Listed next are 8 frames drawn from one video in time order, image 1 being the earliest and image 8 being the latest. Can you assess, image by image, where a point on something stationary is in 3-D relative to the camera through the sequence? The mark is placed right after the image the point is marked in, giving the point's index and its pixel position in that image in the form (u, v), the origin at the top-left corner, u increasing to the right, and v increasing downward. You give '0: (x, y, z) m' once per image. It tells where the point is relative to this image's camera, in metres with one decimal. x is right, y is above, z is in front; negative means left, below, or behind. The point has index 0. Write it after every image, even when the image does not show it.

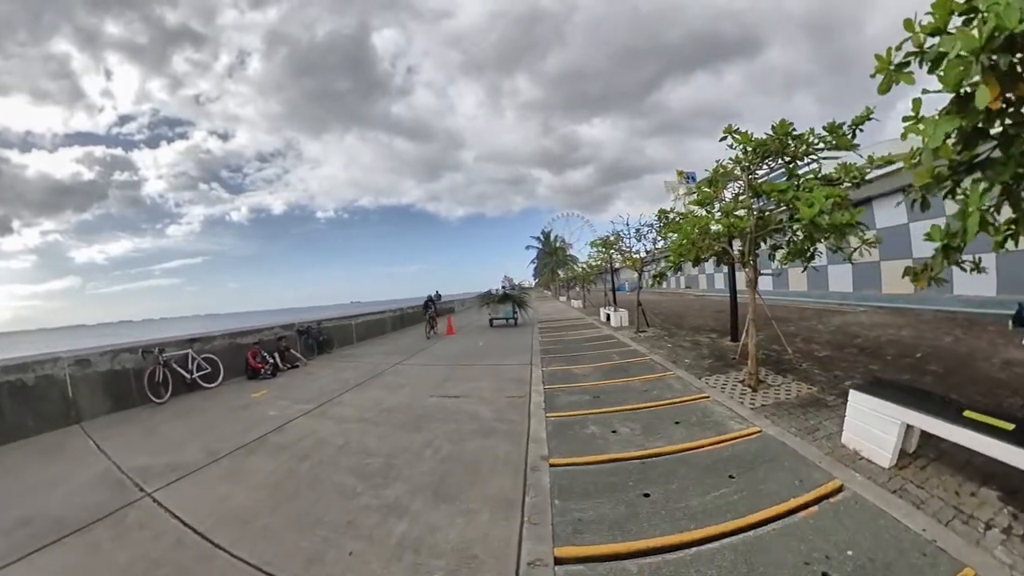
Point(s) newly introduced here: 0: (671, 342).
0: (+4.1, -1.4, +8.2) m
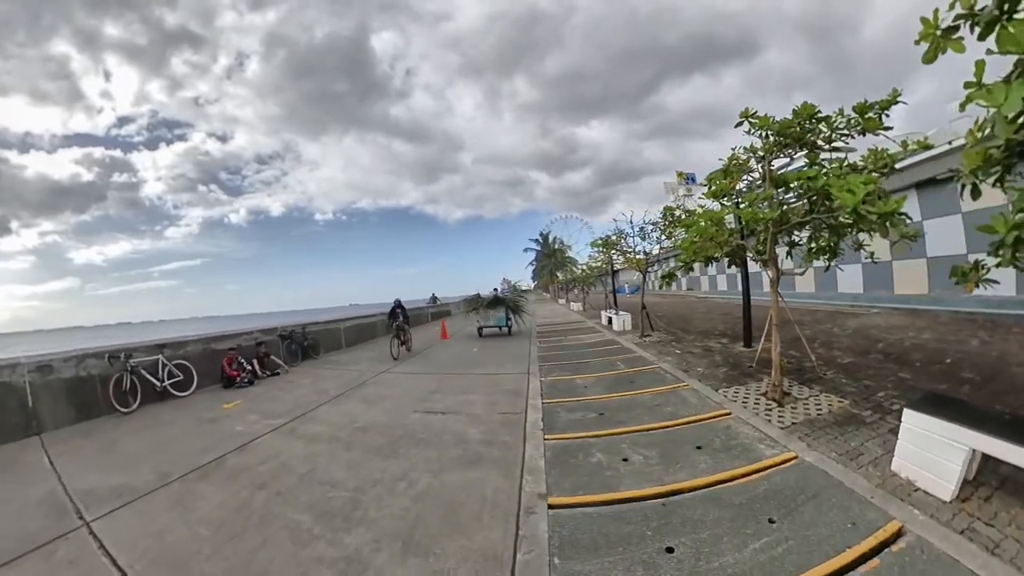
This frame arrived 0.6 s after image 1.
0: (+4.0, -1.4, +7.6) m
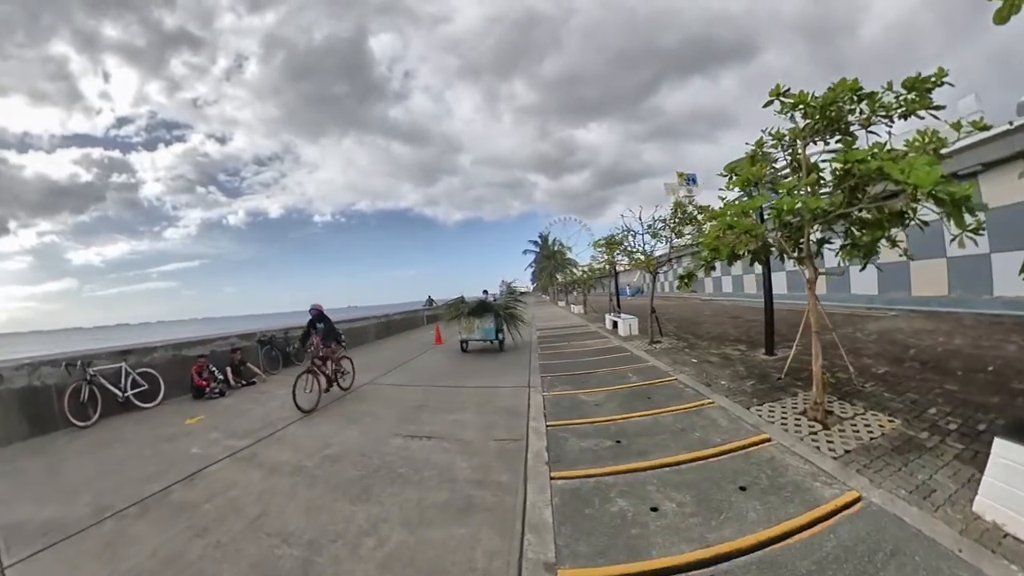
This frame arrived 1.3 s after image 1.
0: (+3.9, -1.4, +6.8) m
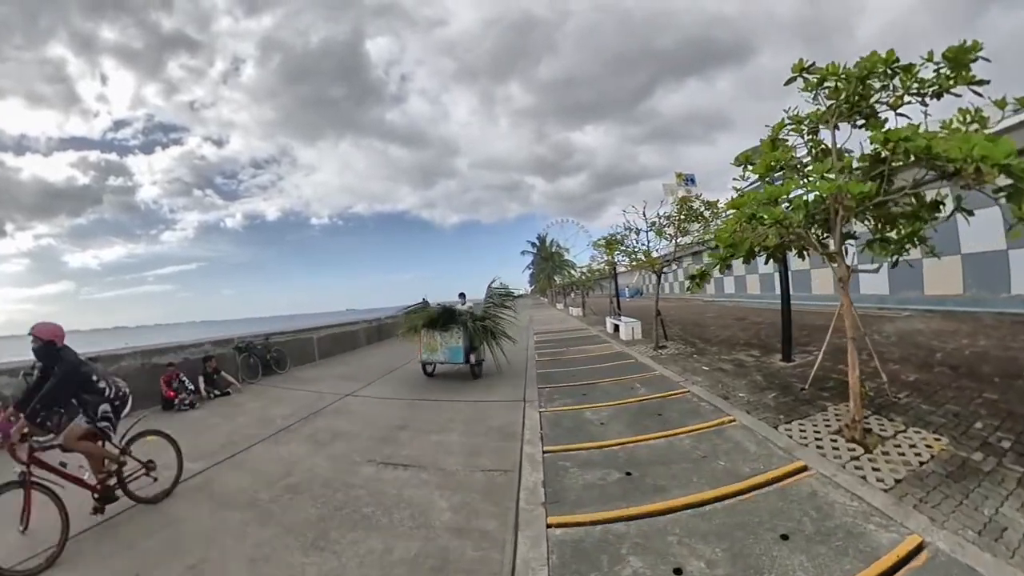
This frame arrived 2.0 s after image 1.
0: (+3.8, -1.5, +6.2) m
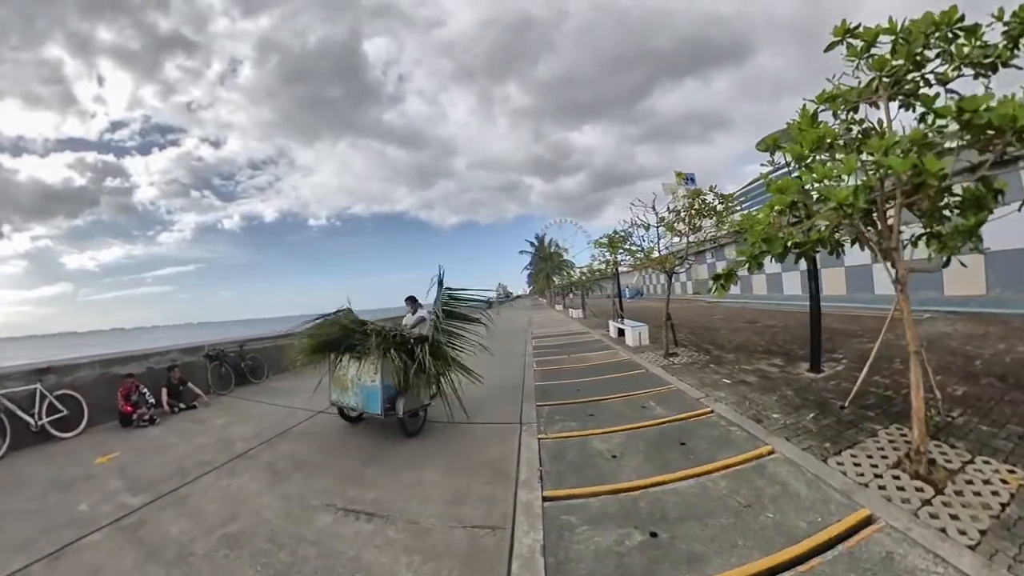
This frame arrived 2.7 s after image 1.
0: (+3.7, -1.5, +5.5) m
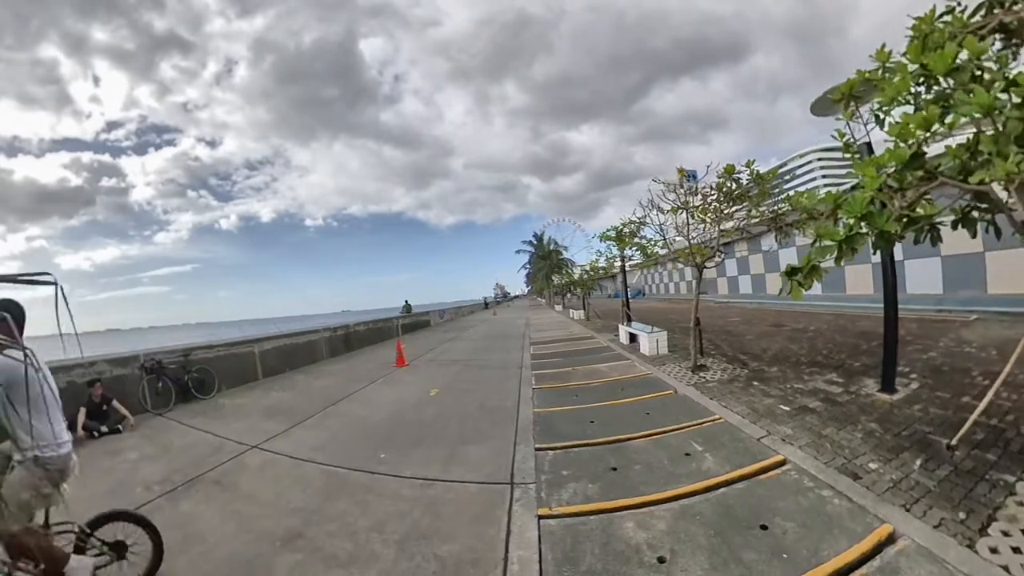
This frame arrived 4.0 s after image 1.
0: (+3.6, -1.5, +4.3) m
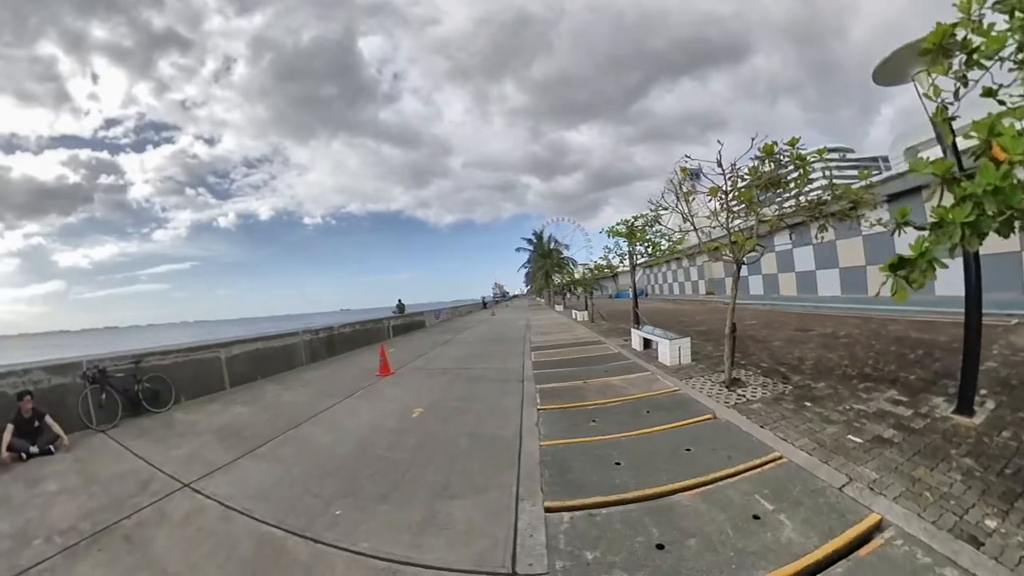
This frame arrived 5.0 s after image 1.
0: (+3.6, -1.5, +3.5) m
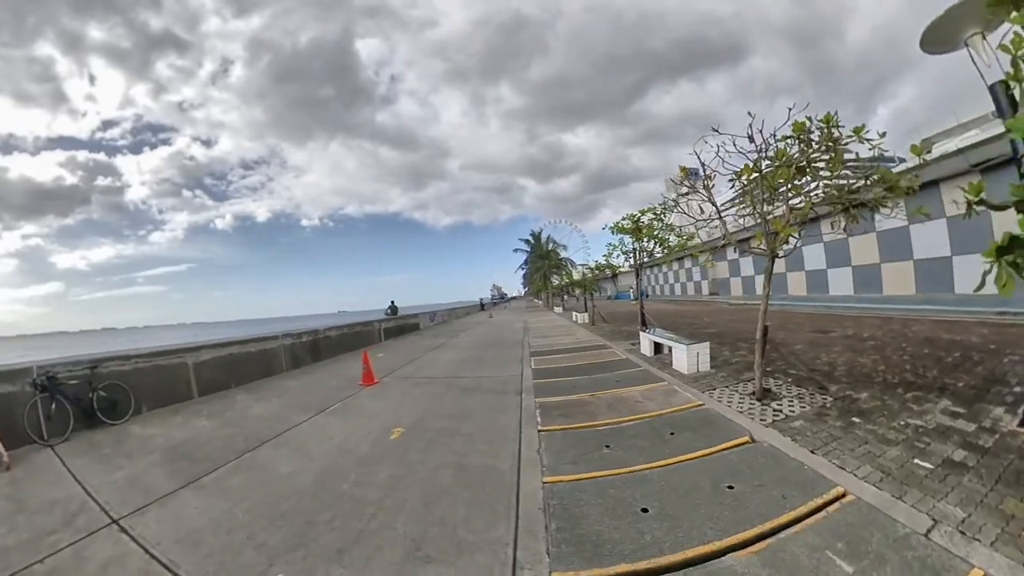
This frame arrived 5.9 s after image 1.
0: (+3.6, -1.4, +2.9) m
